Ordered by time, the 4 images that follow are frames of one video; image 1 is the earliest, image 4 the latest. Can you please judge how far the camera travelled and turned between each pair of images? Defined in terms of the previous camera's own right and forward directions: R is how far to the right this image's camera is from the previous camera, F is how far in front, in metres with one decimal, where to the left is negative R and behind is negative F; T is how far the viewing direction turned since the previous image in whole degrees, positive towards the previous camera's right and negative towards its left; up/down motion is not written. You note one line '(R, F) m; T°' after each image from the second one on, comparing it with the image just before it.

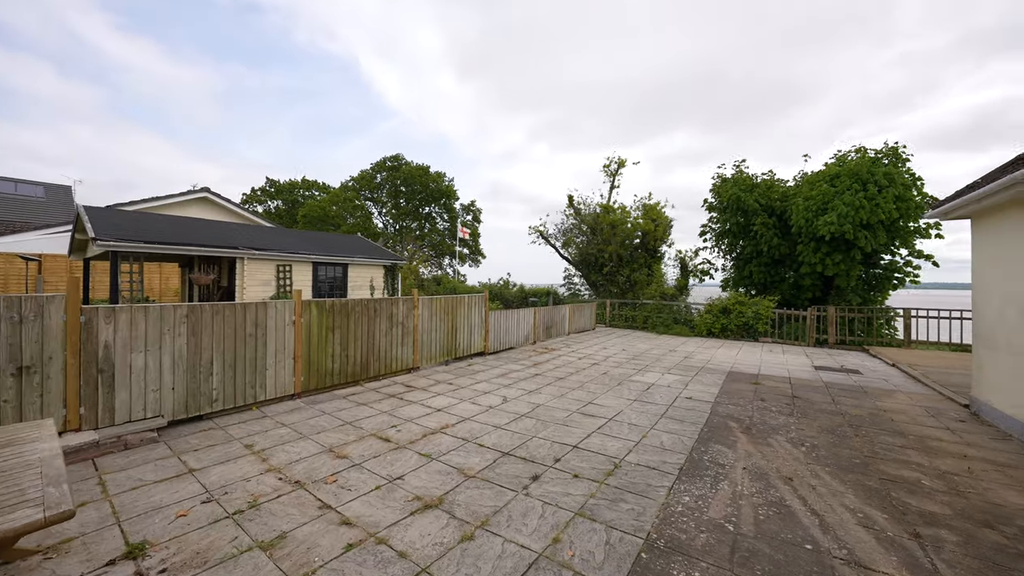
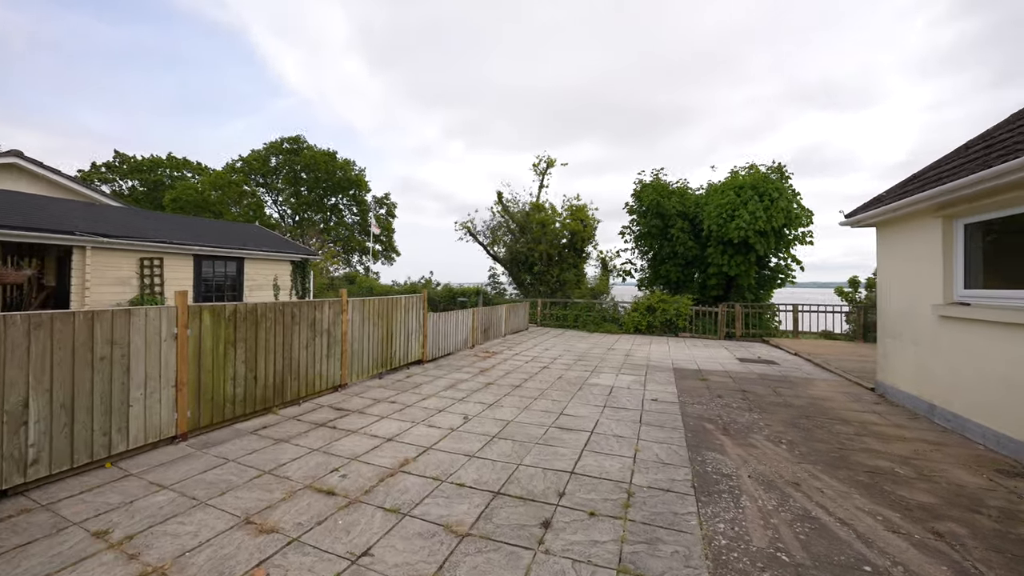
(-0.6, +0.8) m; +14°
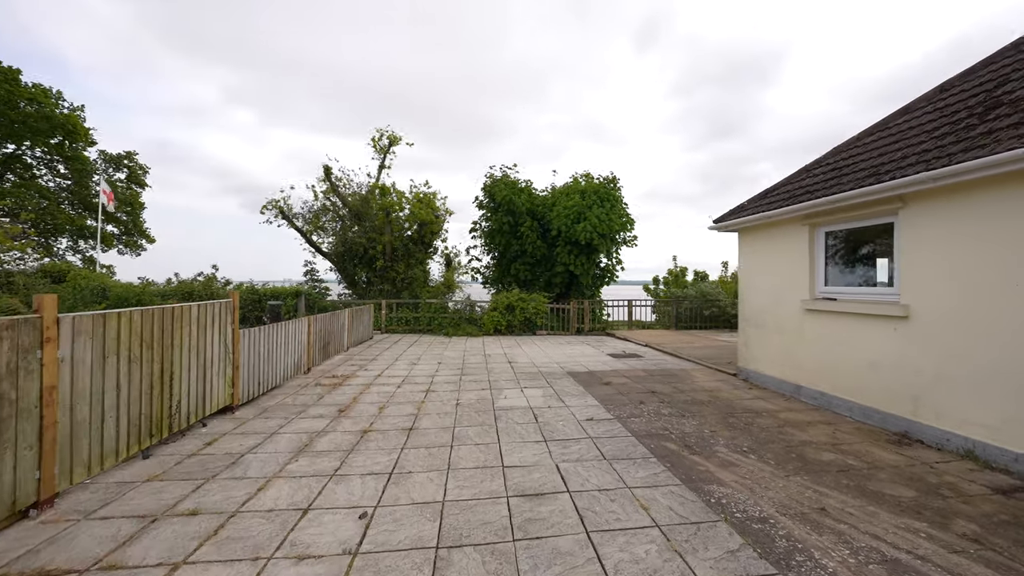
(-0.8, +1.8) m; +28°
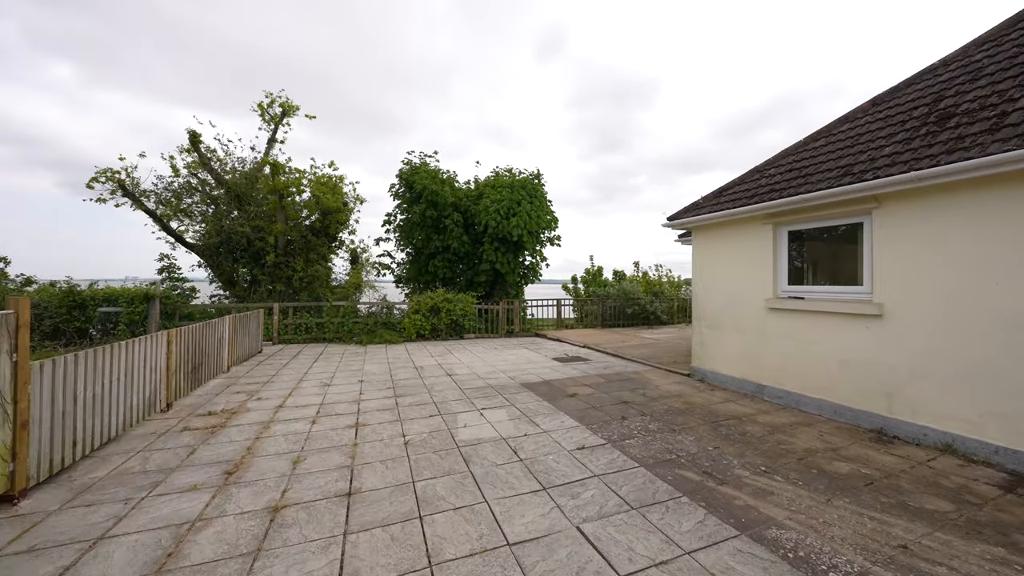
(-0.6, +1.1) m; +15°
